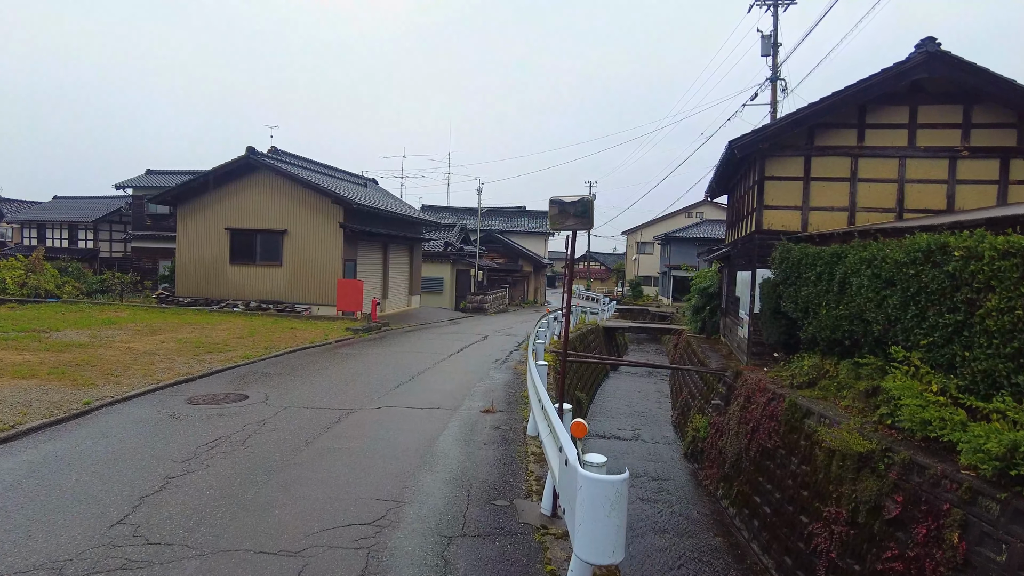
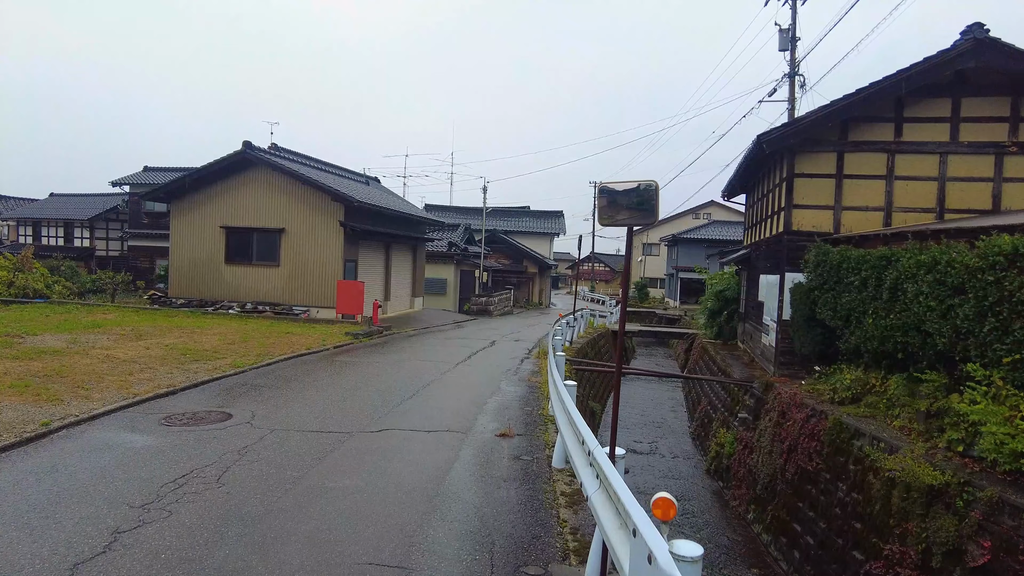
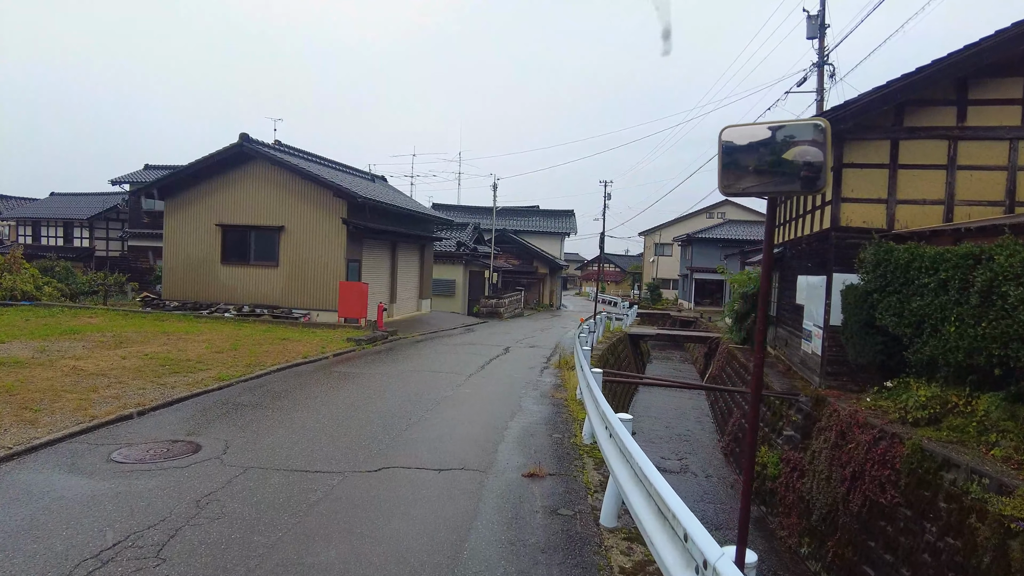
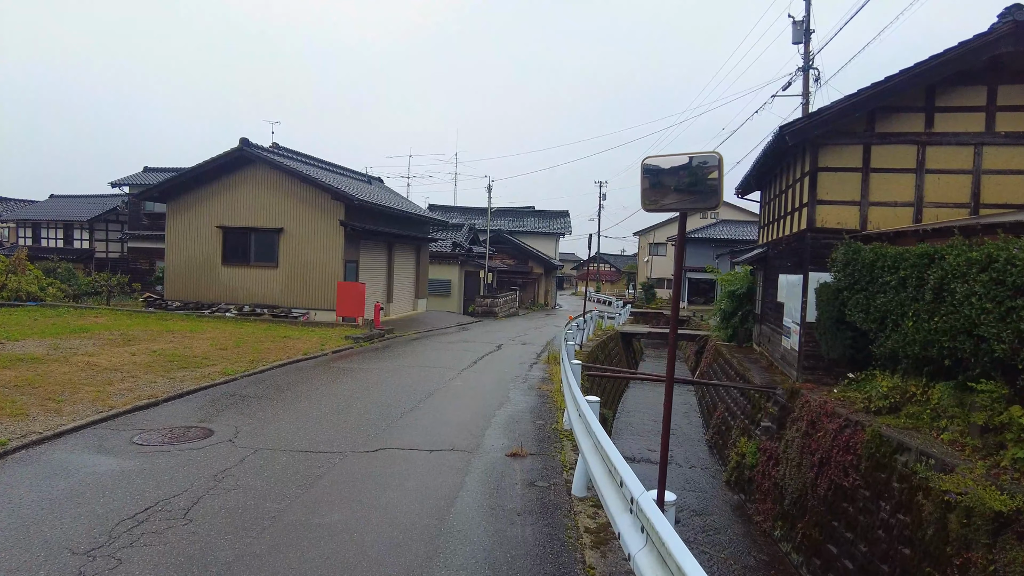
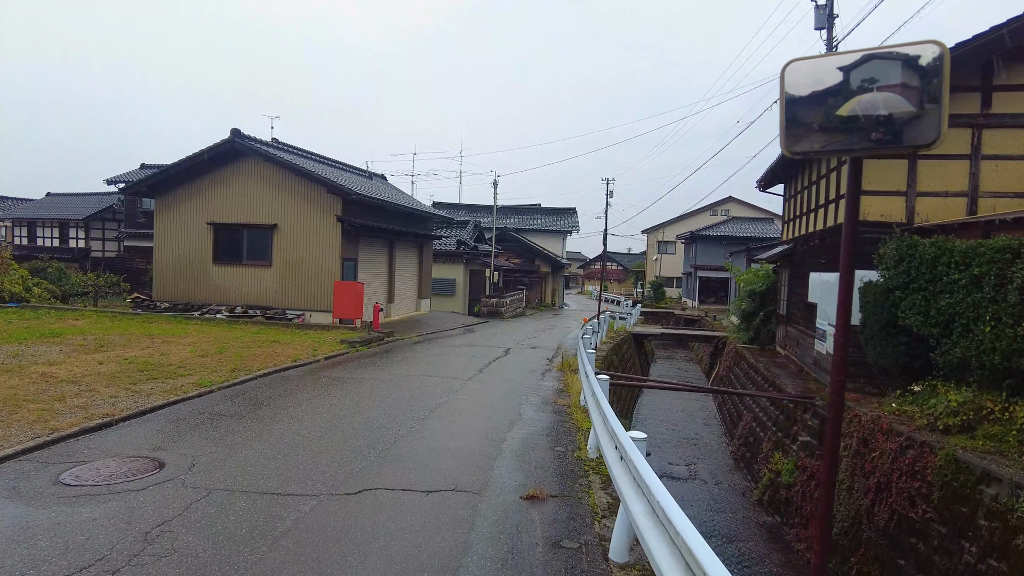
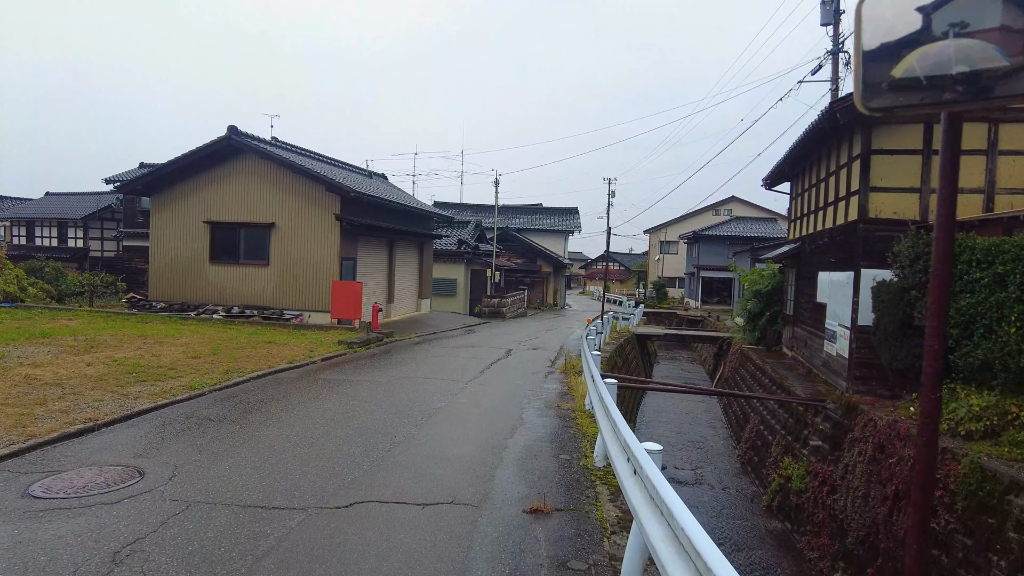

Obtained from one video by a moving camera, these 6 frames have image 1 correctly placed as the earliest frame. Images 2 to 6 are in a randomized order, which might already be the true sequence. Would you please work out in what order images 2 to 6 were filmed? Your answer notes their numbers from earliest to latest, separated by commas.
2, 4, 3, 5, 6
